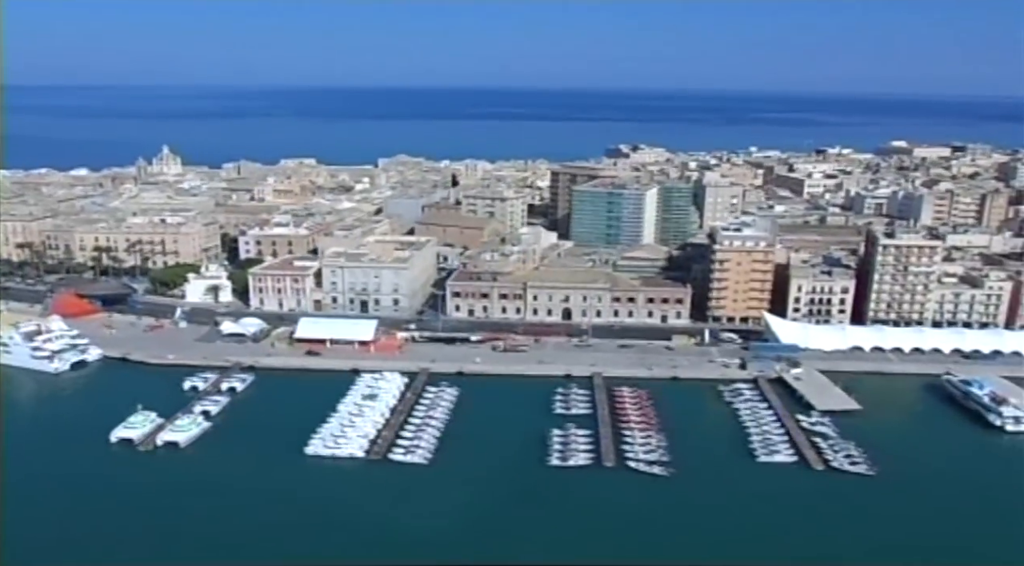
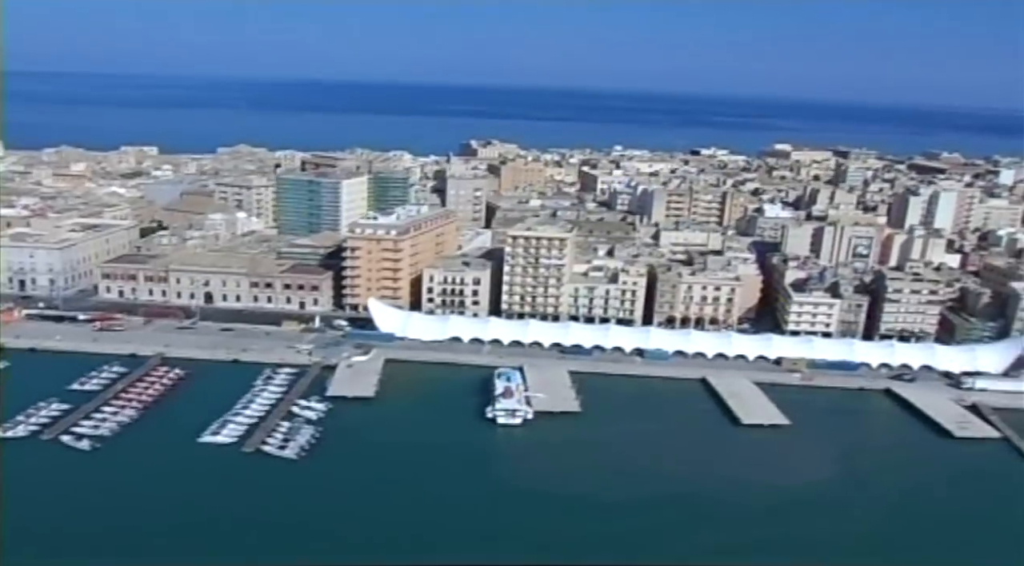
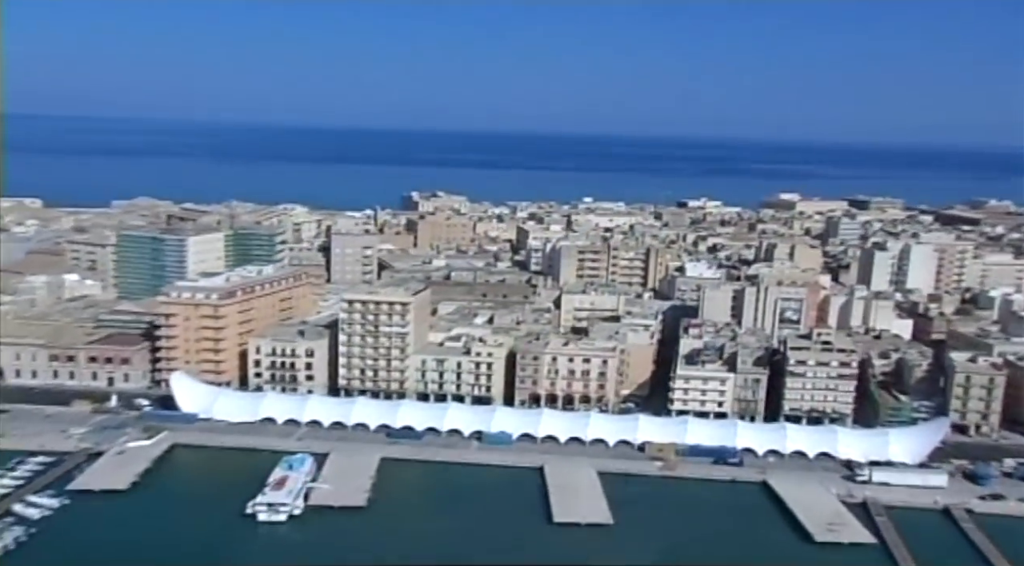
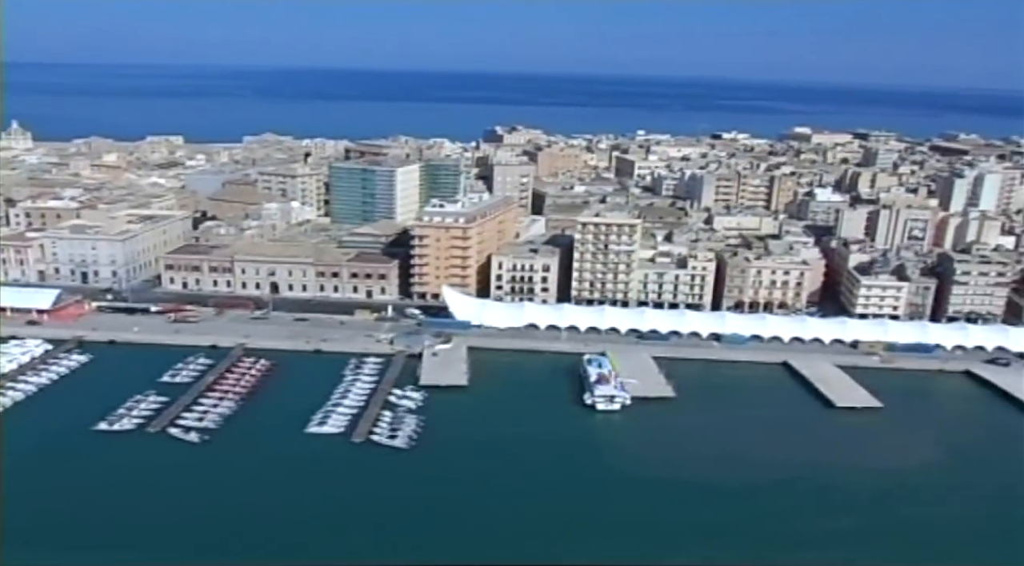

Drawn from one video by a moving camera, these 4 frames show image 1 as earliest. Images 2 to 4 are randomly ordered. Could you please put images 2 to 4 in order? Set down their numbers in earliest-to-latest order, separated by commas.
4, 2, 3
